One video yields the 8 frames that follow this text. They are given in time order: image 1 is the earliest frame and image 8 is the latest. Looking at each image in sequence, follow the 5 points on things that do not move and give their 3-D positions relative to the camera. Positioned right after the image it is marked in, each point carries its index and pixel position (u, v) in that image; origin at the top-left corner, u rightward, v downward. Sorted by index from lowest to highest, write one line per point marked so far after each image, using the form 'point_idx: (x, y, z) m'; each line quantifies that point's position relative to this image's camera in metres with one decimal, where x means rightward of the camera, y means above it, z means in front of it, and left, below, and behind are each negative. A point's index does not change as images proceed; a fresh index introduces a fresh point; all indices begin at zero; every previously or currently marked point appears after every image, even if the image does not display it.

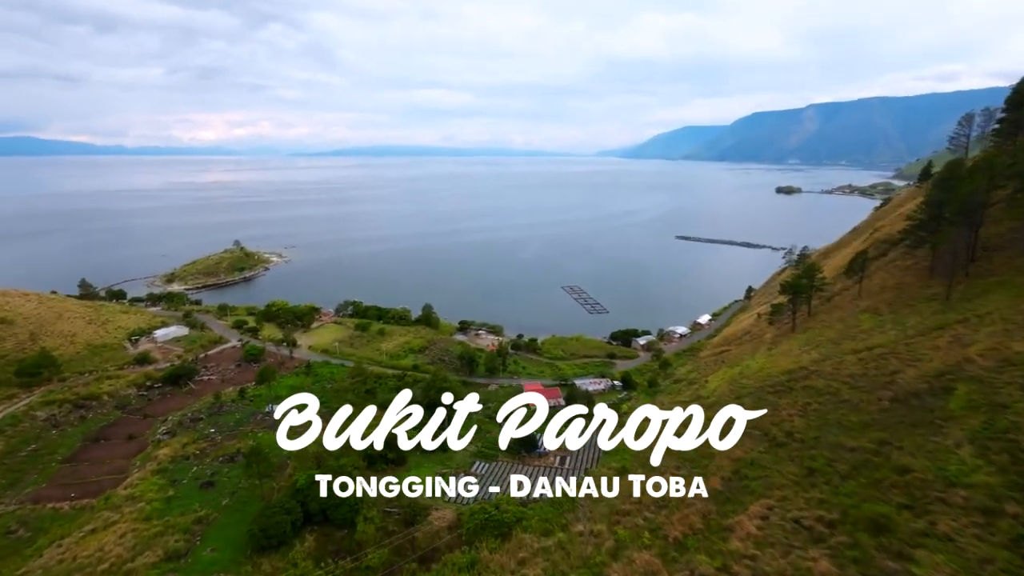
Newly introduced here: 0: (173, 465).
0: (-13.8, -7.2, +19.4) m
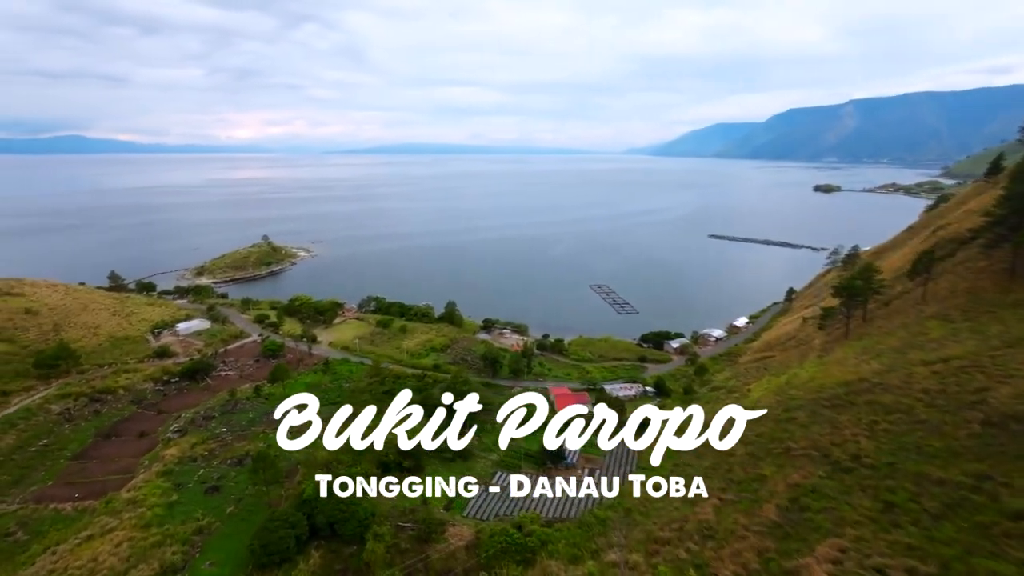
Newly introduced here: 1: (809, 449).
0: (-12.9, -6.9, +18.5) m
1: (+10.5, -5.7, +17.0) m
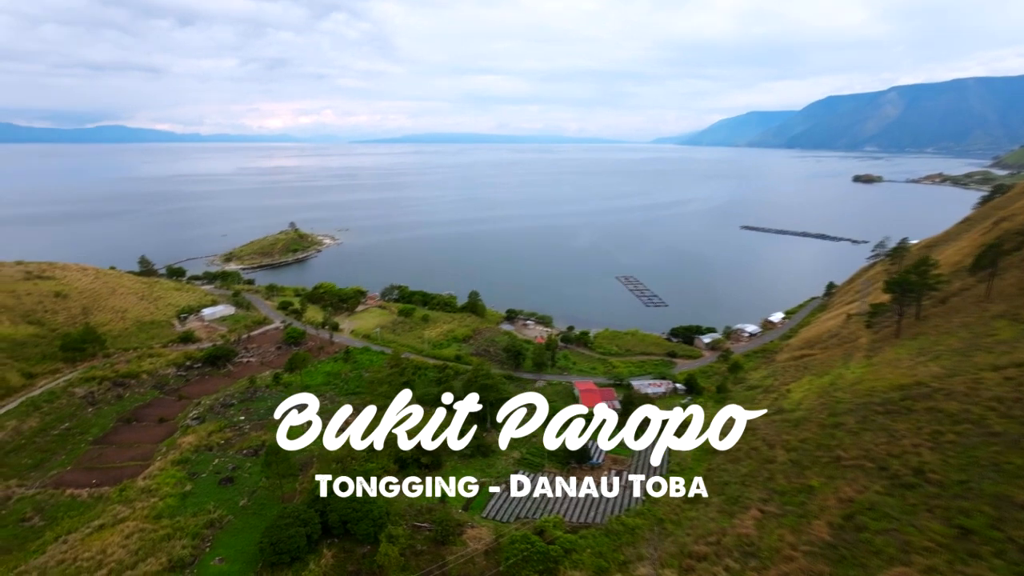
0: (-12.0, -6.3, +18.1) m
1: (+11.3, -5.6, +15.5) m
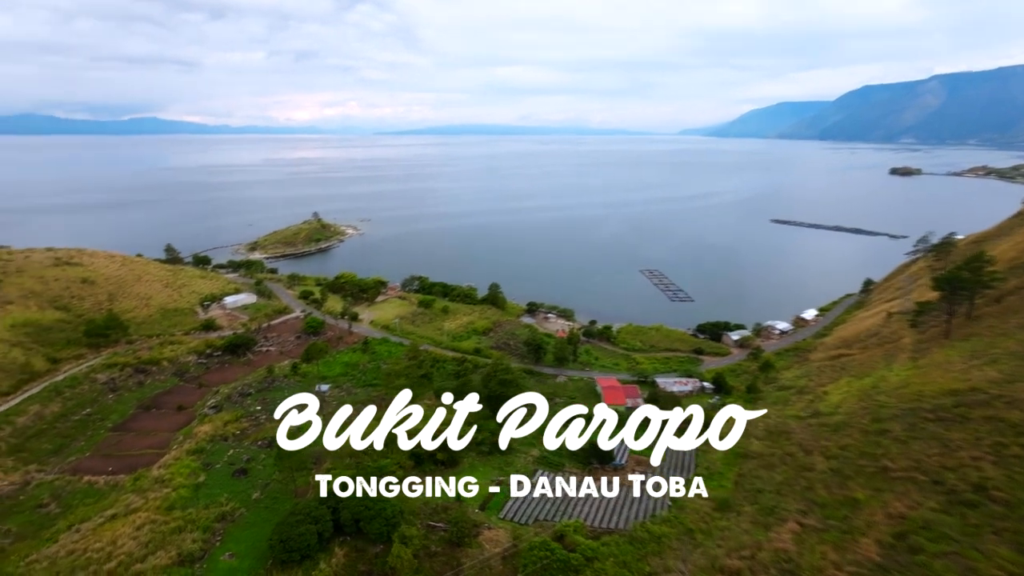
0: (-11.3, -5.9, +17.9) m
1: (+11.9, -5.5, +14.2) m
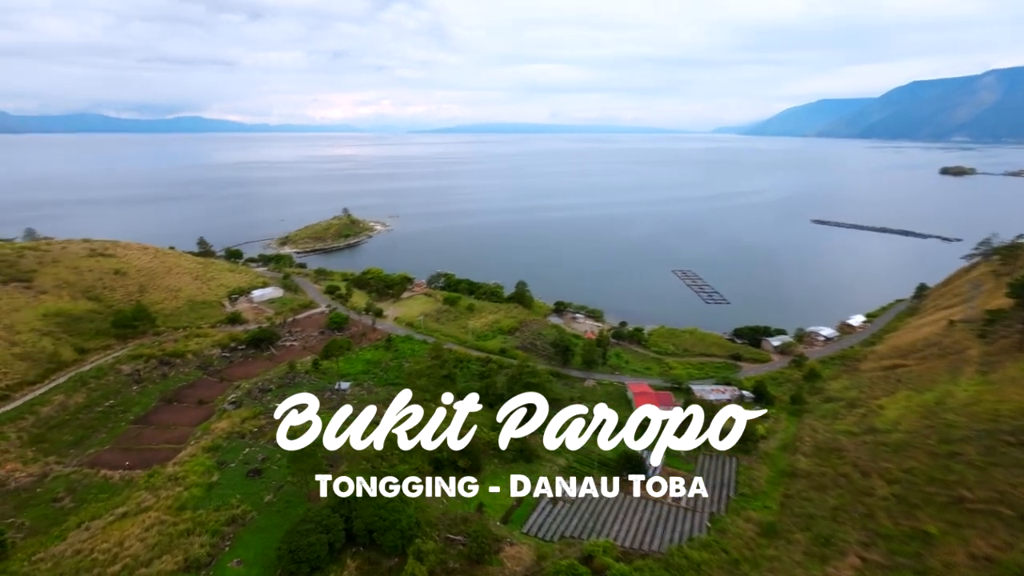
0: (-10.4, -5.6, +17.4) m
1: (+12.6, -5.6, +12.4) m
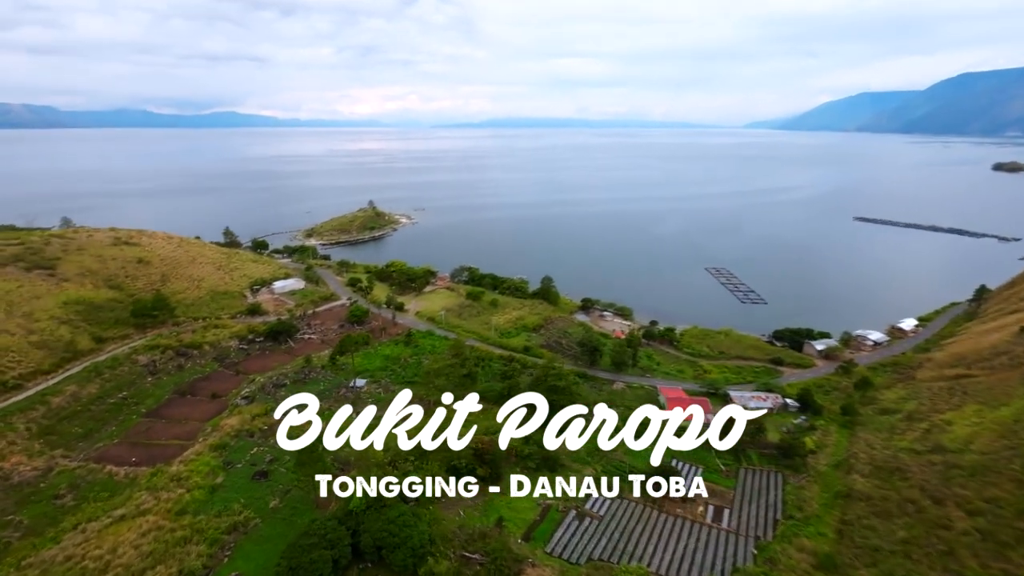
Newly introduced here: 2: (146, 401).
0: (-9.6, -5.3, +16.6) m
1: (+13.1, -5.7, +10.4) m
2: (-15.2, -4.7, +19.8) m
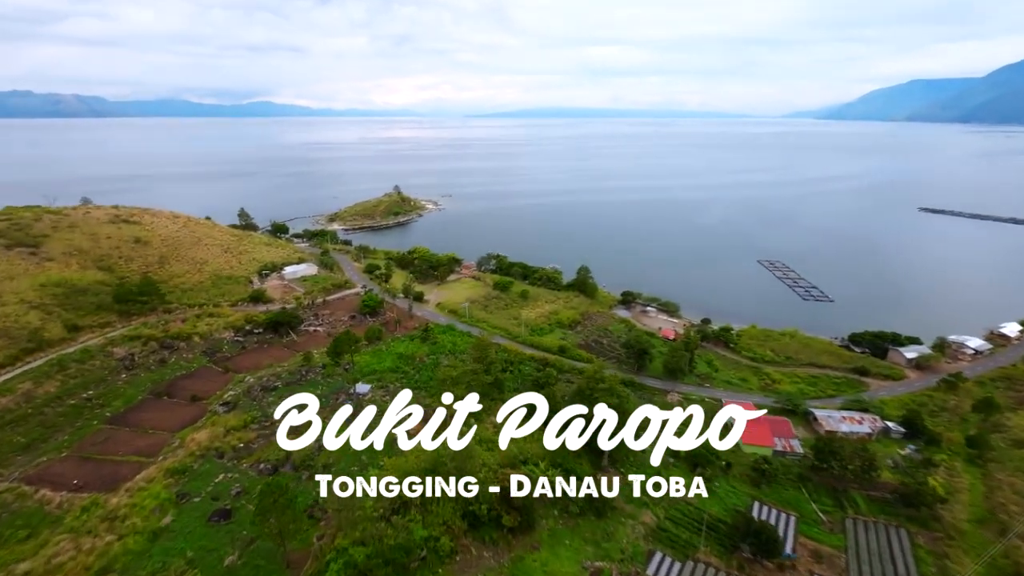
0: (-8.6, -4.8, +13.2) m
1: (+13.7, -5.8, +5.7) m
2: (-14.0, -4.0, +16.7) m
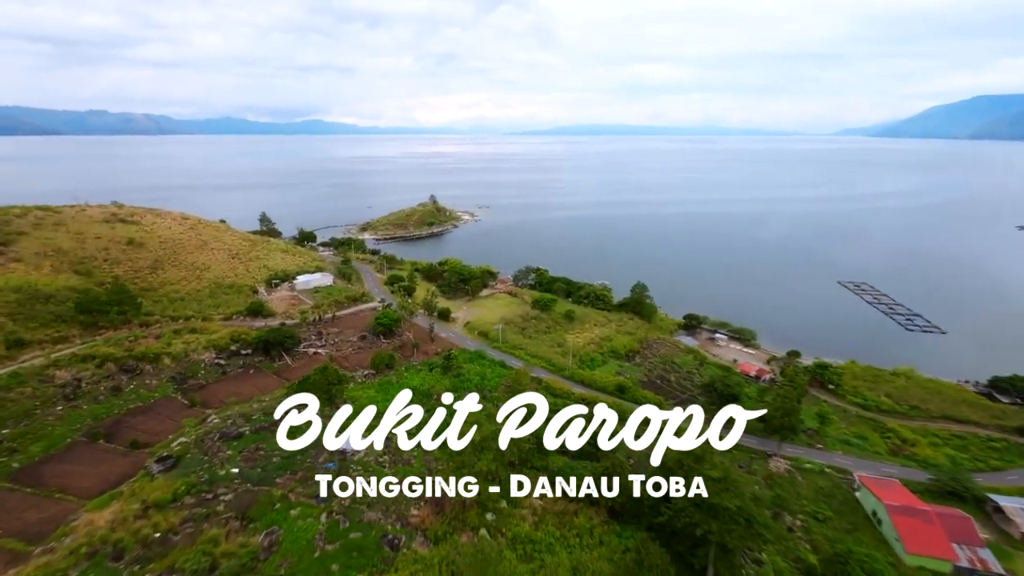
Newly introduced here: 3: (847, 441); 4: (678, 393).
0: (-7.7, -5.0, +8.6) m
1: (+13.9, -6.3, -0.5) m
2: (-12.8, -4.2, +12.6) m
3: (+12.3, -5.5, +17.6) m
4: (+6.7, -4.1, +19.0) m
